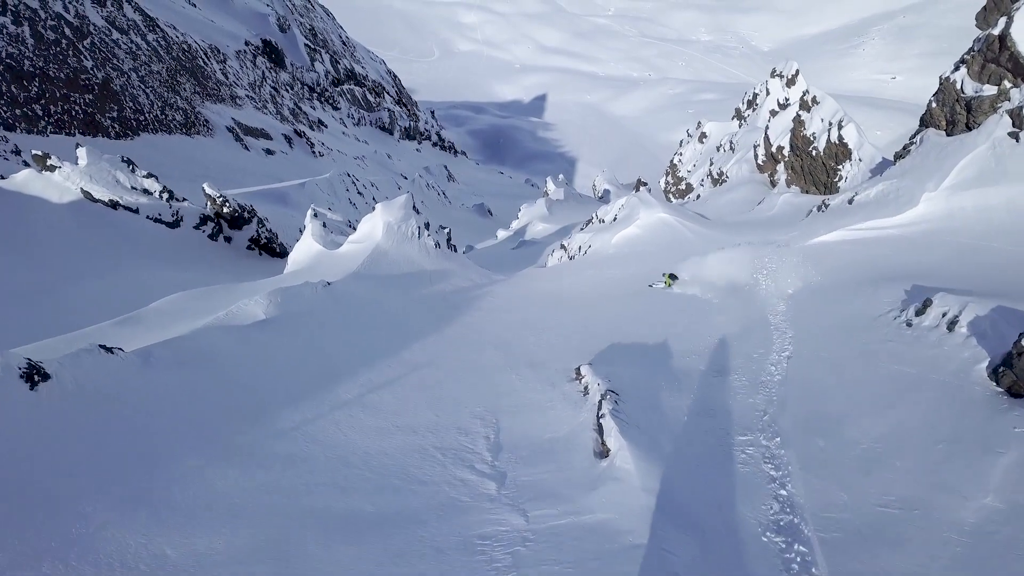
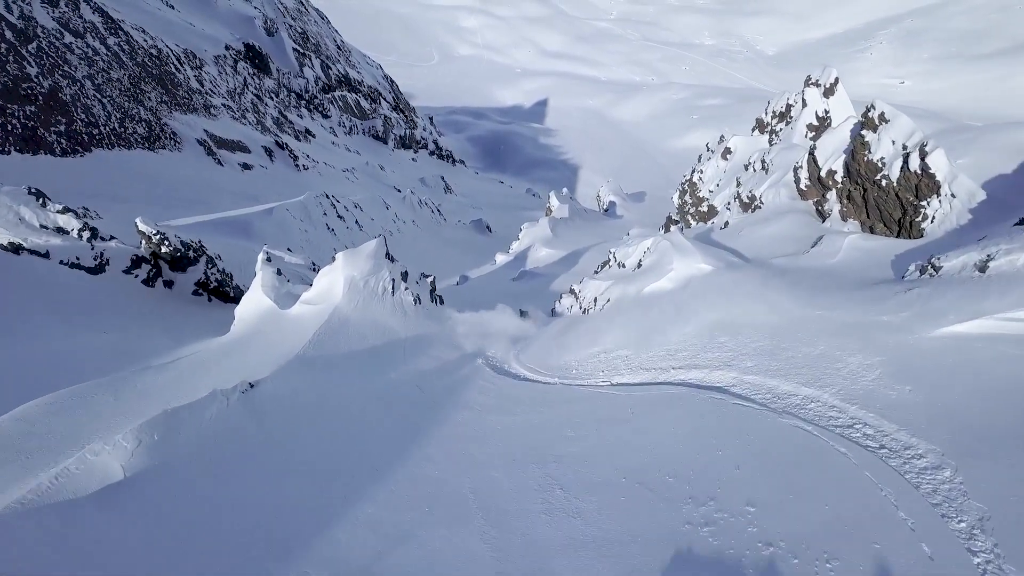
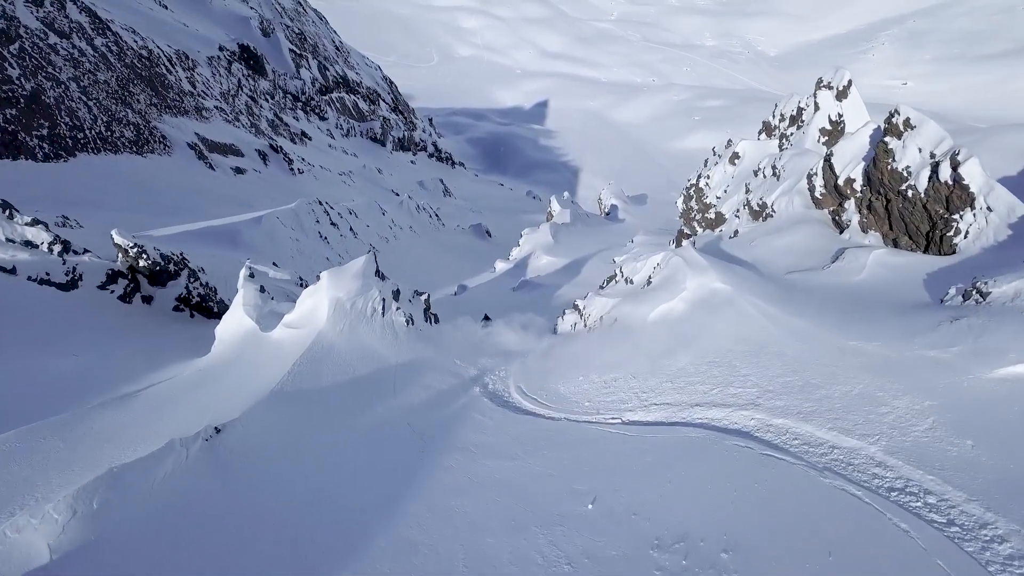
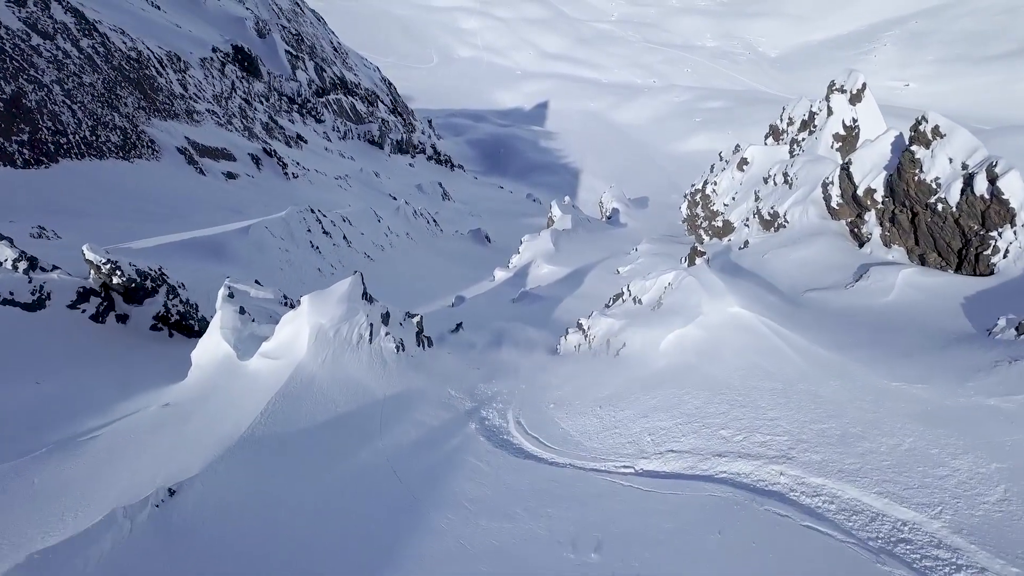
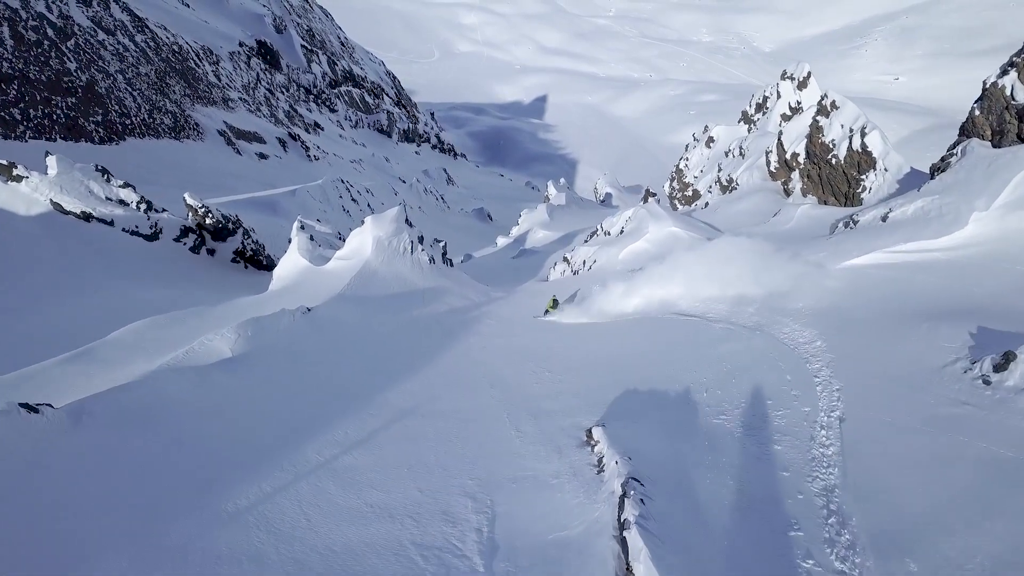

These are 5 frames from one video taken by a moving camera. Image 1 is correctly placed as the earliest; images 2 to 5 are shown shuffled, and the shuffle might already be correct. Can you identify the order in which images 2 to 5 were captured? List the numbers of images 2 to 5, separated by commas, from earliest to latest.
5, 2, 3, 4
